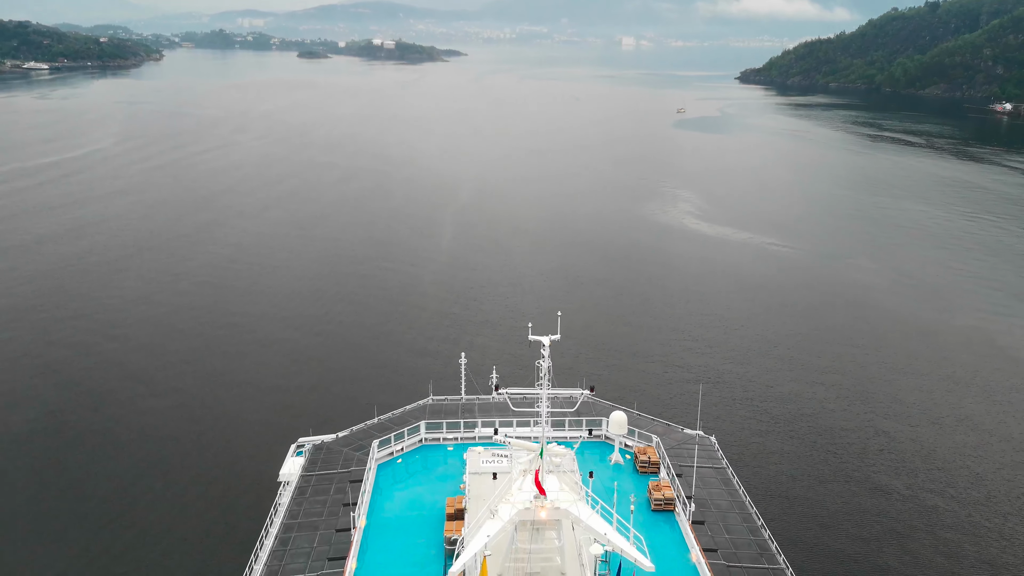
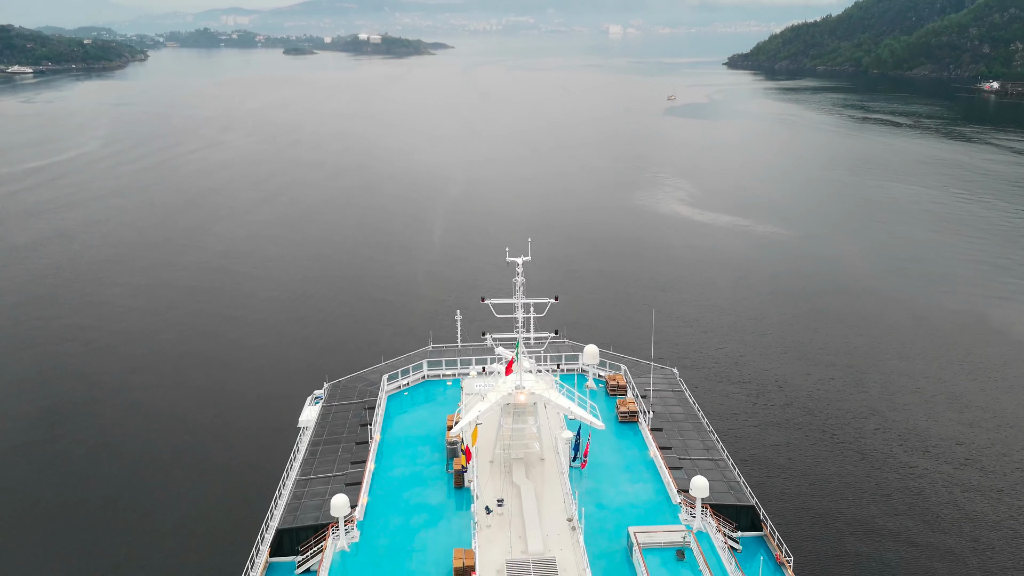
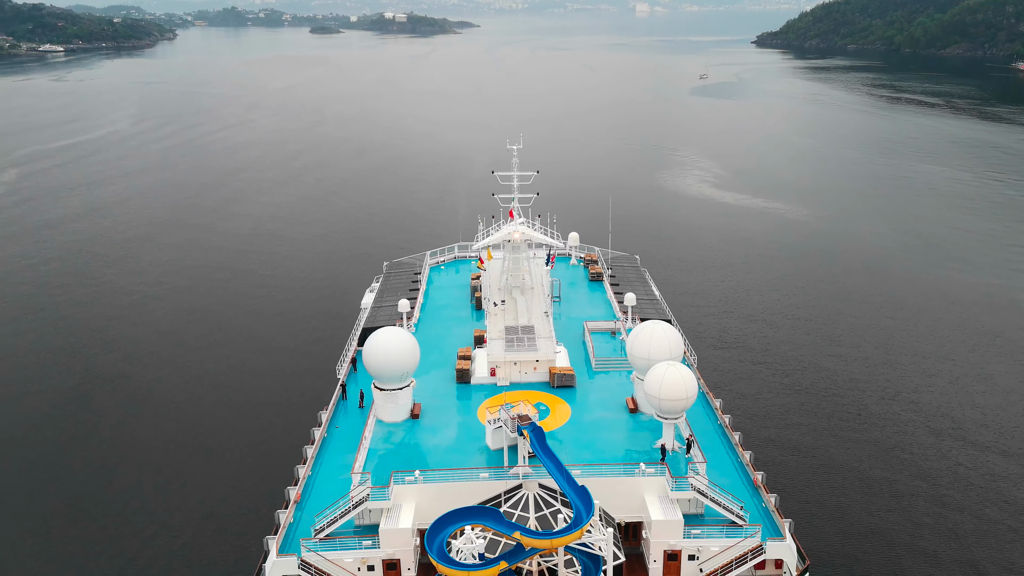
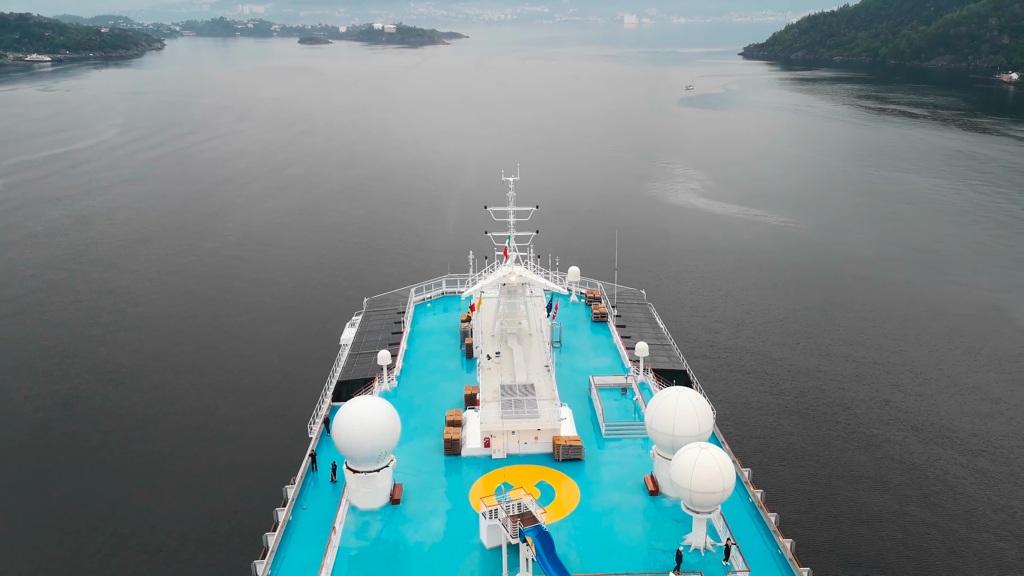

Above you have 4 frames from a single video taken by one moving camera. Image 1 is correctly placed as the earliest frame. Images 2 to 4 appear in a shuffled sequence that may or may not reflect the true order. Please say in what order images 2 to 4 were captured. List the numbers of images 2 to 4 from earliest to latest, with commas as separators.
2, 4, 3
